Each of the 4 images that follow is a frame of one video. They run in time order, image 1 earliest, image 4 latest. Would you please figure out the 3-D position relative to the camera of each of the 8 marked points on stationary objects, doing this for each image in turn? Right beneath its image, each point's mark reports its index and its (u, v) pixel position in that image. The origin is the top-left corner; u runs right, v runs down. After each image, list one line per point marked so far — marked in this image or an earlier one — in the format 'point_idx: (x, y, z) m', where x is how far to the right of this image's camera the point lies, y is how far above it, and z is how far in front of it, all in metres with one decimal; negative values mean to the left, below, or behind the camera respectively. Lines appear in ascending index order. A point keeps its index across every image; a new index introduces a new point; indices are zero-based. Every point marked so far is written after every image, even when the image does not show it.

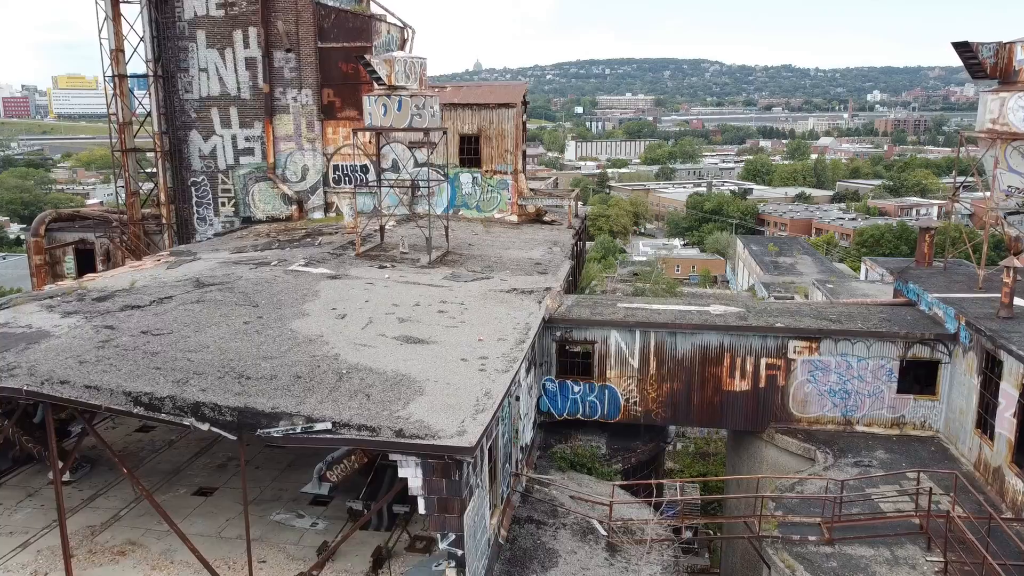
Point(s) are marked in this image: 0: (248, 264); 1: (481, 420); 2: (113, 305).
0: (-6.1, +0.6, +16.5) m
1: (-0.4, -1.6, +8.9) m
2: (-7.3, -0.3, +13.0) m
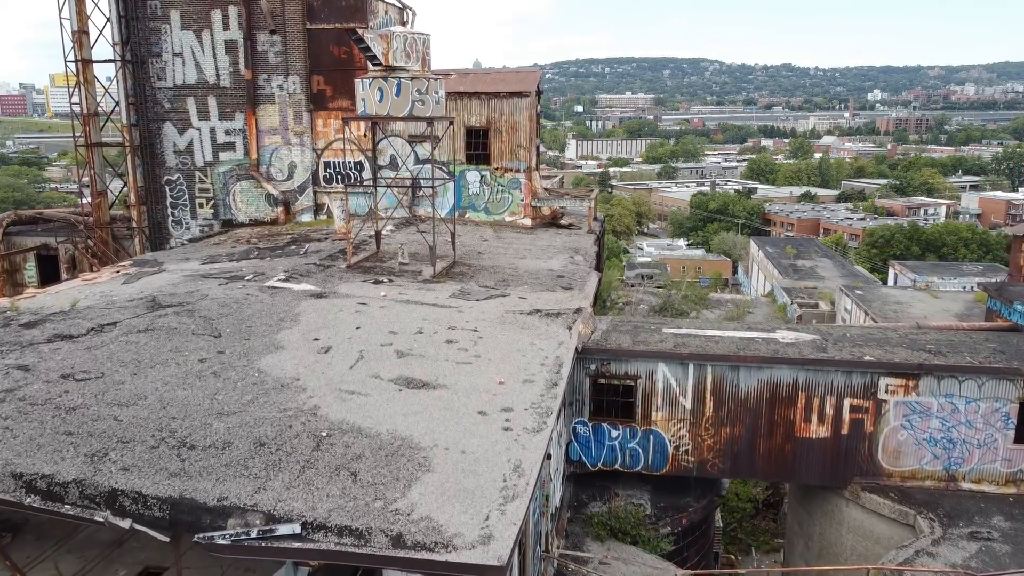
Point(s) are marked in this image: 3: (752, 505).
0: (-5.7, +0.2, +13.9) m
1: (0.0, -2.0, +6.3) m
2: (-6.9, -0.7, +10.4) m
3: (+5.7, -5.2, +17.2) m
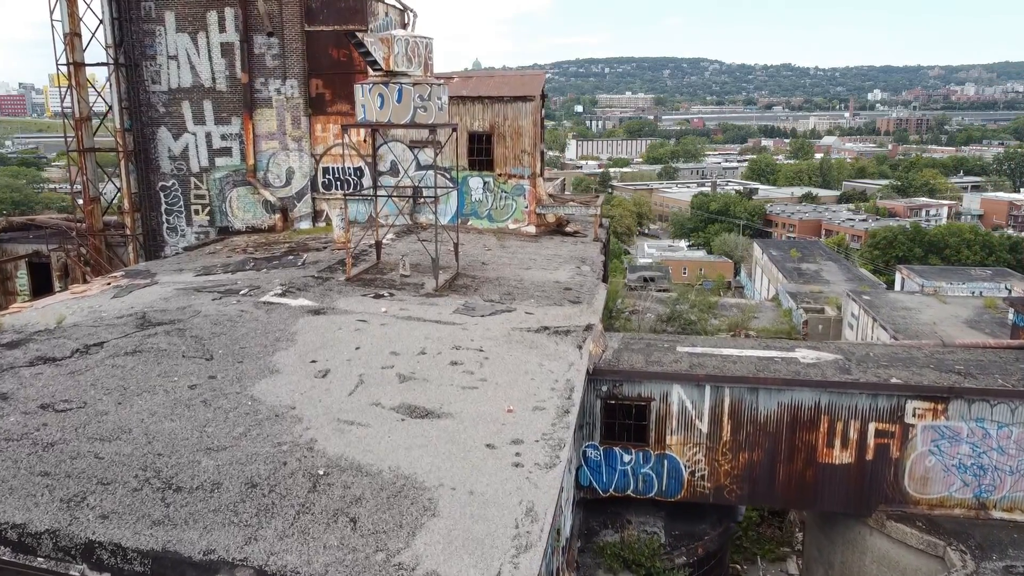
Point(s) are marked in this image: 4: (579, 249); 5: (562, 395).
0: (-5.6, -0.1, +13.3) m
1: (+0.1, -2.3, +5.8) m
2: (-6.8, -0.9, +9.9) m
3: (+5.8, -5.4, +16.7) m
4: (+1.8, +1.0, +18.6) m
5: (+0.6, -1.4, +9.3) m
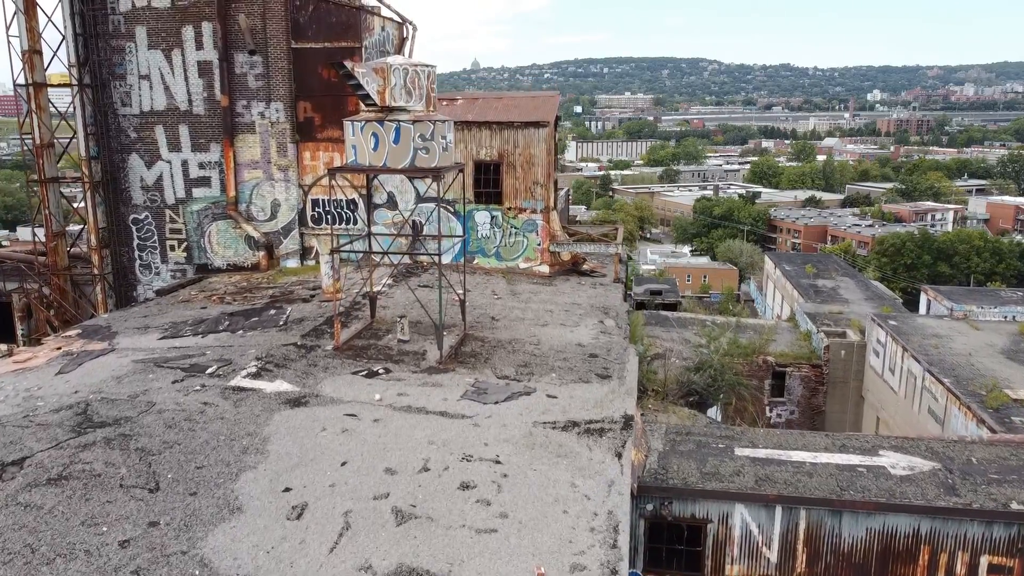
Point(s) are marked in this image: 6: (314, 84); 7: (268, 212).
0: (-5.3, -1.2, +11.2) m
1: (+0.4, -3.5, +3.7) m
2: (-6.5, -2.1, +7.8) m
3: (+6.1, -6.6, +14.6) m
4: (+2.0, -0.2, +16.5) m
5: (+0.9, -2.6, +7.2) m
6: (-5.0, +5.2, +18.2) m
7: (-6.5, +2.1, +19.0) m
